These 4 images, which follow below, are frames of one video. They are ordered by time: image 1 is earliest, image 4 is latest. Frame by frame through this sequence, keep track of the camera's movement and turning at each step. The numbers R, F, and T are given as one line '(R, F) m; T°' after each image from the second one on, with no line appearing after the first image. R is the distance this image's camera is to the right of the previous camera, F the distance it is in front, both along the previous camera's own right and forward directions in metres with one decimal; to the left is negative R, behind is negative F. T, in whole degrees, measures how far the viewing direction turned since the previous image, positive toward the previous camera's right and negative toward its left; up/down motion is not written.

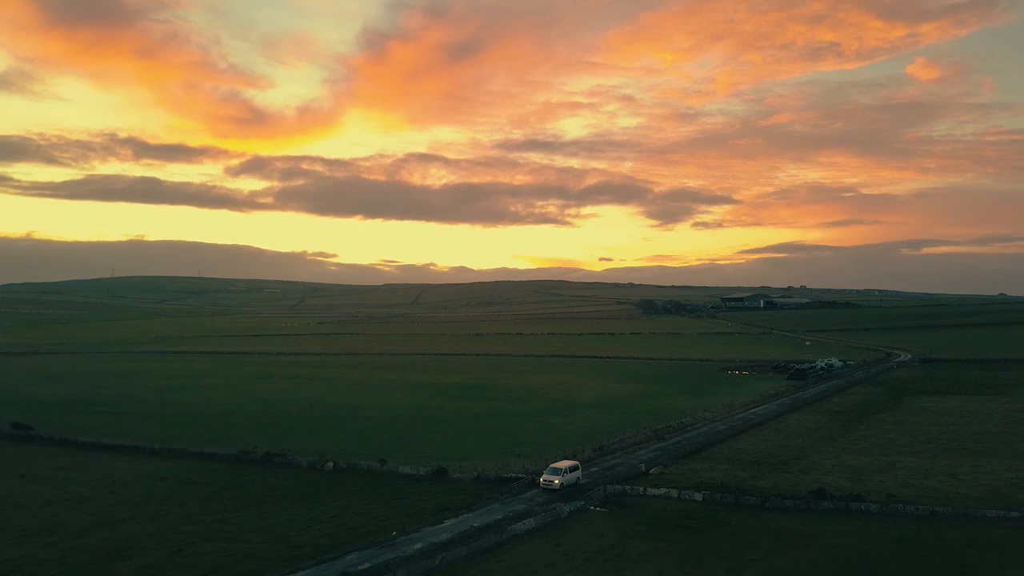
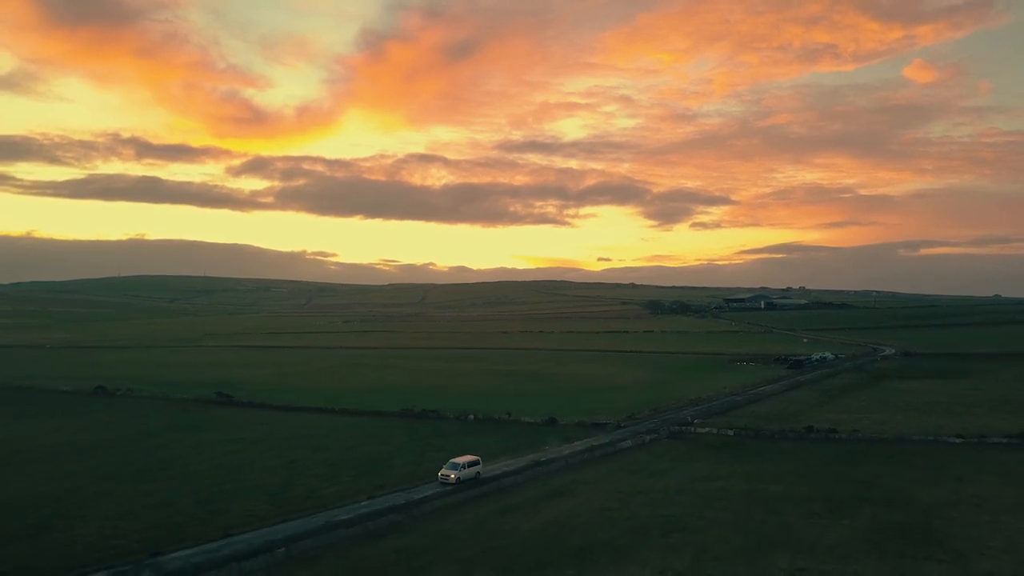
(-6.3, -14.4) m; 0°
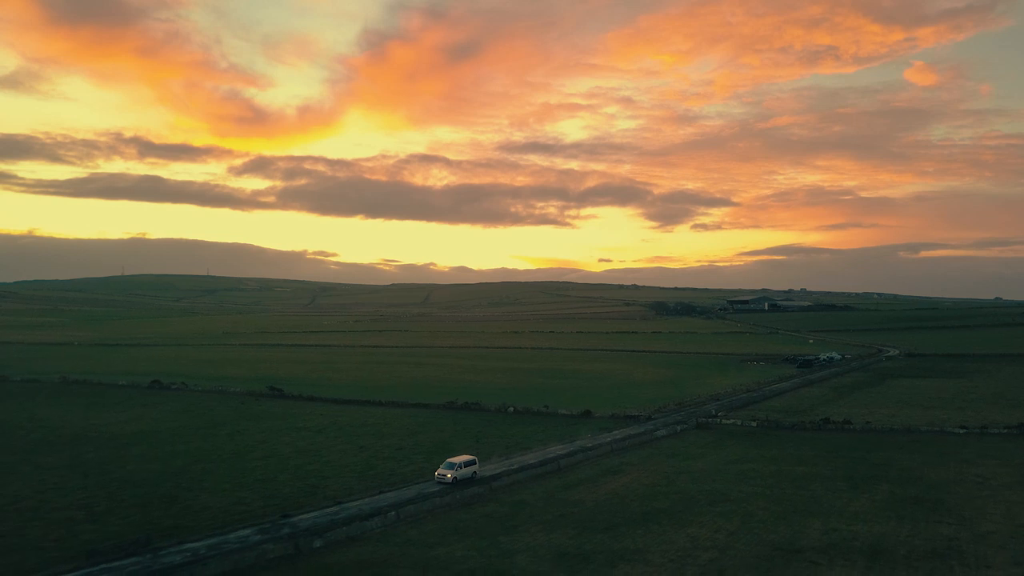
(-2.9, -3.9) m; 0°
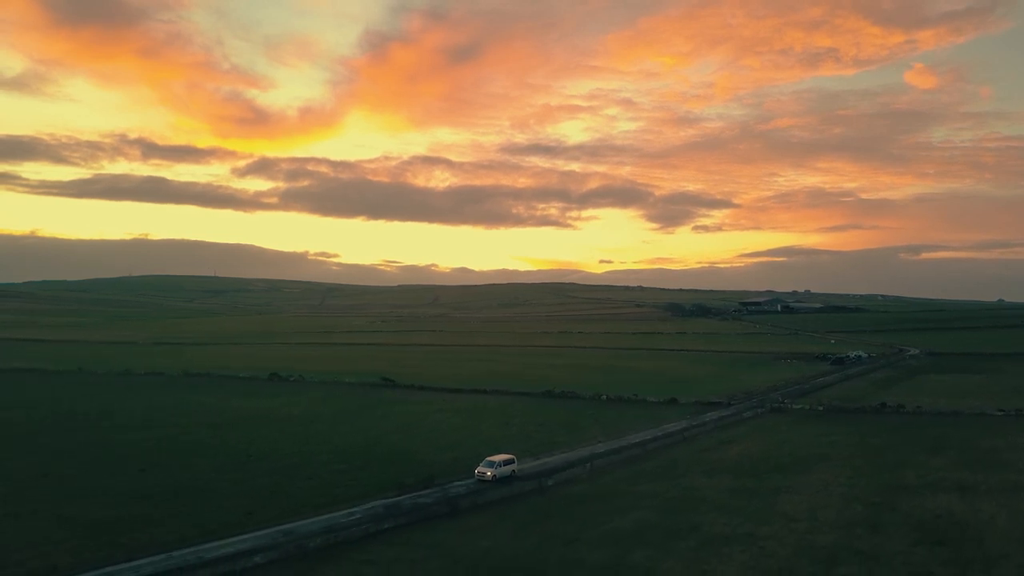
(-8.5, -8.1) m; 0°
